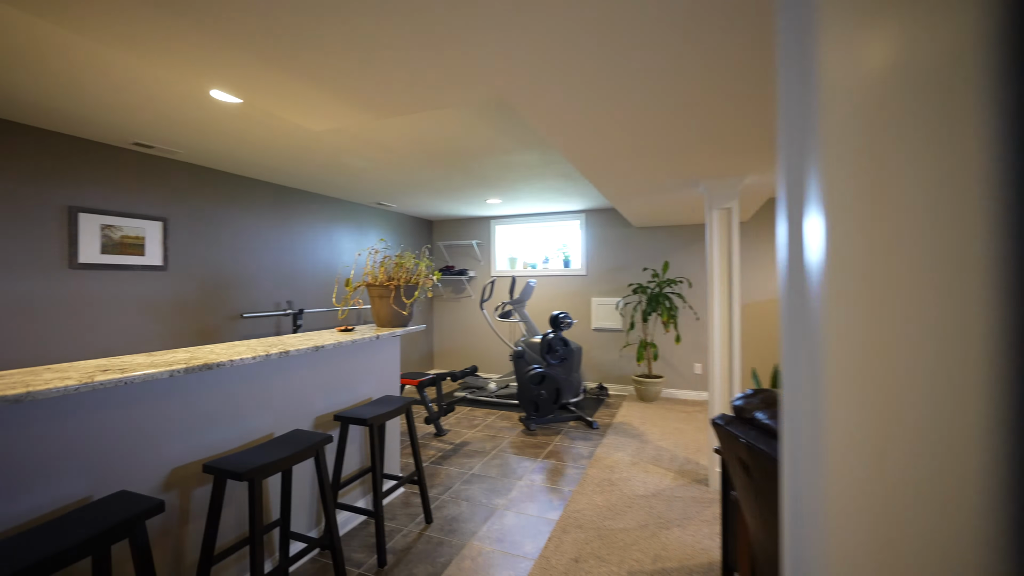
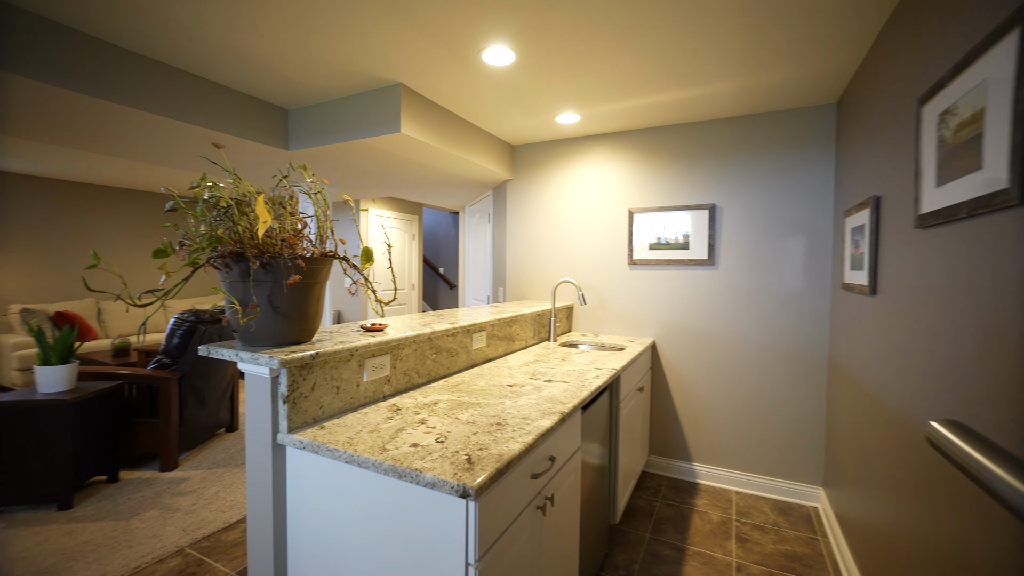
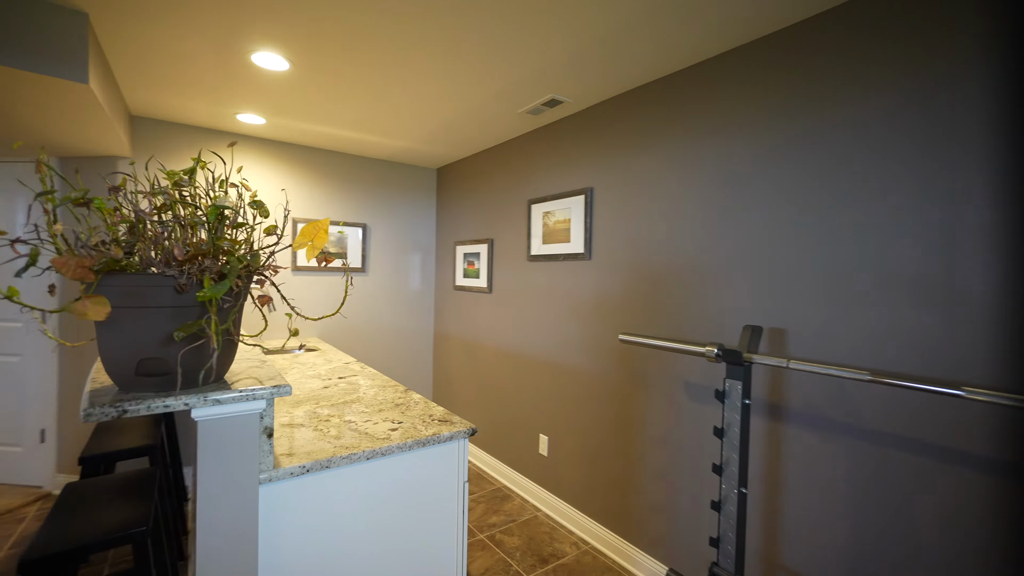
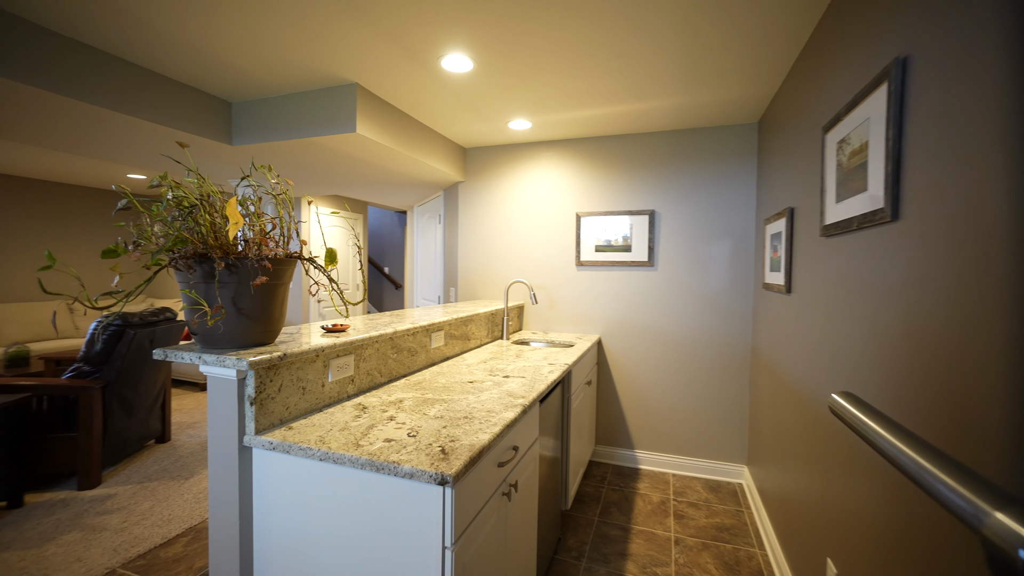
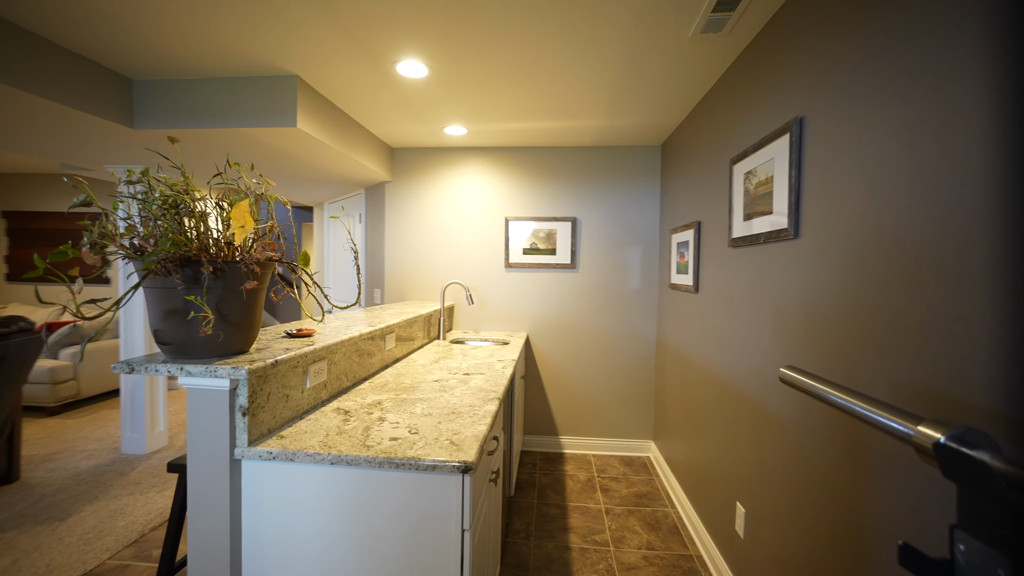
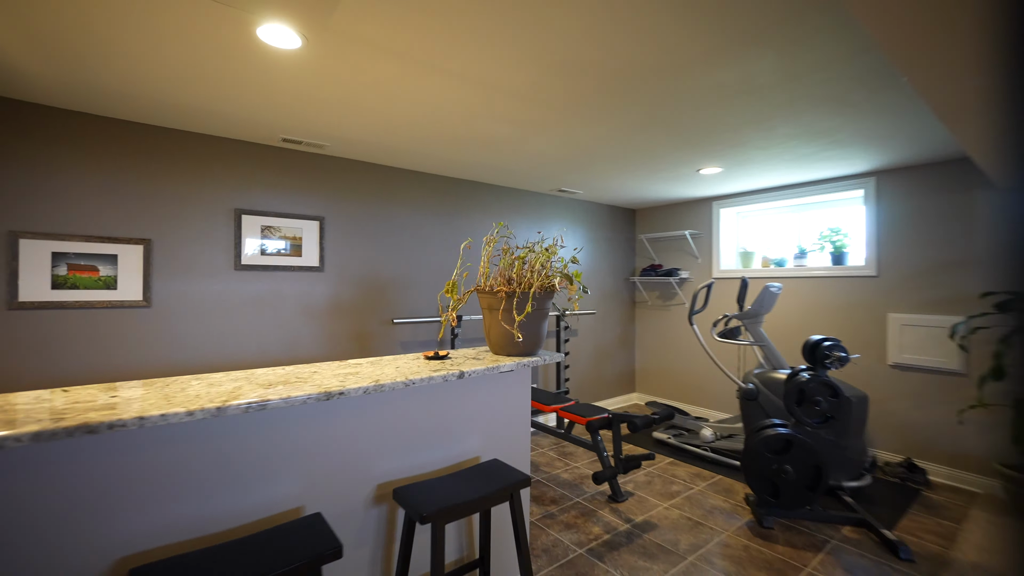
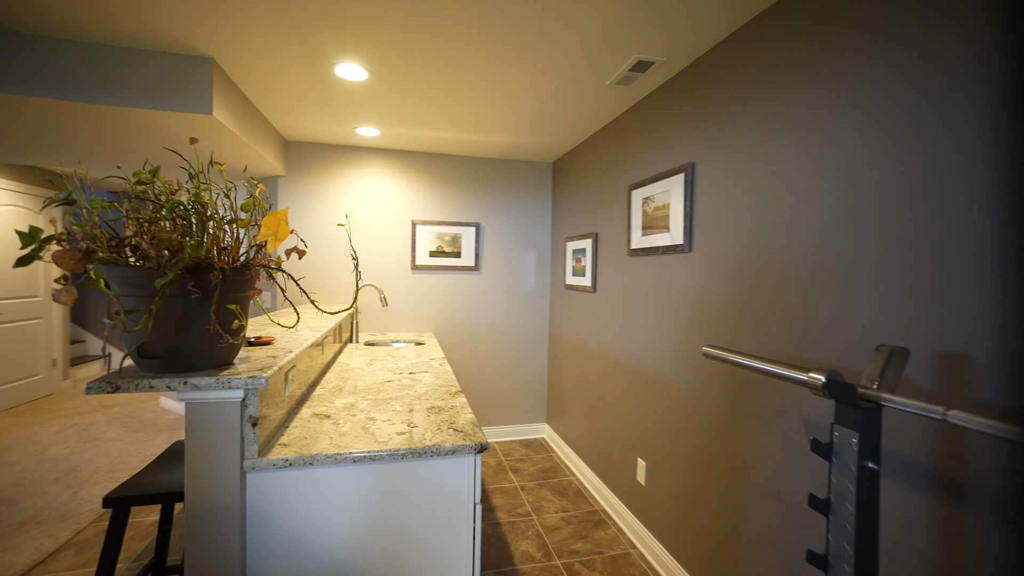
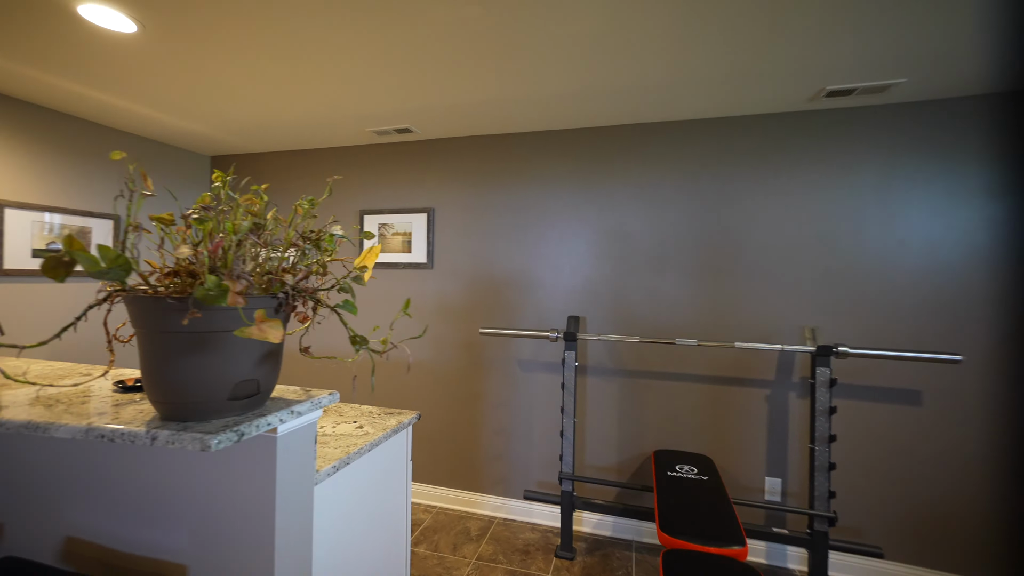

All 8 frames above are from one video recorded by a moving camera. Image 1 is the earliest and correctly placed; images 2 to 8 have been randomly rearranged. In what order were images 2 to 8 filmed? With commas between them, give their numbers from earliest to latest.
6, 8, 3, 7, 5, 4, 2
